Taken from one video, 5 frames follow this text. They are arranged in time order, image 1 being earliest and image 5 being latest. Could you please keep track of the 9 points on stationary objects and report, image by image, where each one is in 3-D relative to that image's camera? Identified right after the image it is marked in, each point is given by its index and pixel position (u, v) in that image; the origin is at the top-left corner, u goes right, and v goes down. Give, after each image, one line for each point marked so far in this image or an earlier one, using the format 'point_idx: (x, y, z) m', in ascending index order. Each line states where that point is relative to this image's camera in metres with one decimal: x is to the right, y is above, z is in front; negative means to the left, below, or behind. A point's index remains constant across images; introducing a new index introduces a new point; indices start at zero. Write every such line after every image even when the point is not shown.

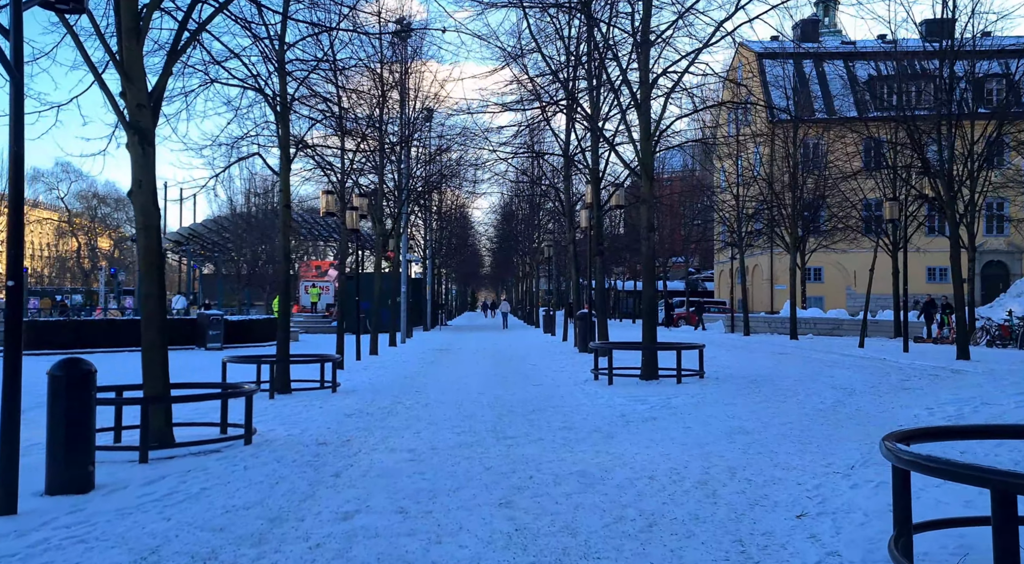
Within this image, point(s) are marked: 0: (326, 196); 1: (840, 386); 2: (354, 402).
0: (-4.2, +1.9, +19.0) m
1: (+4.3, -1.4, +11.1) m
2: (-2.1, -1.6, +11.0) m
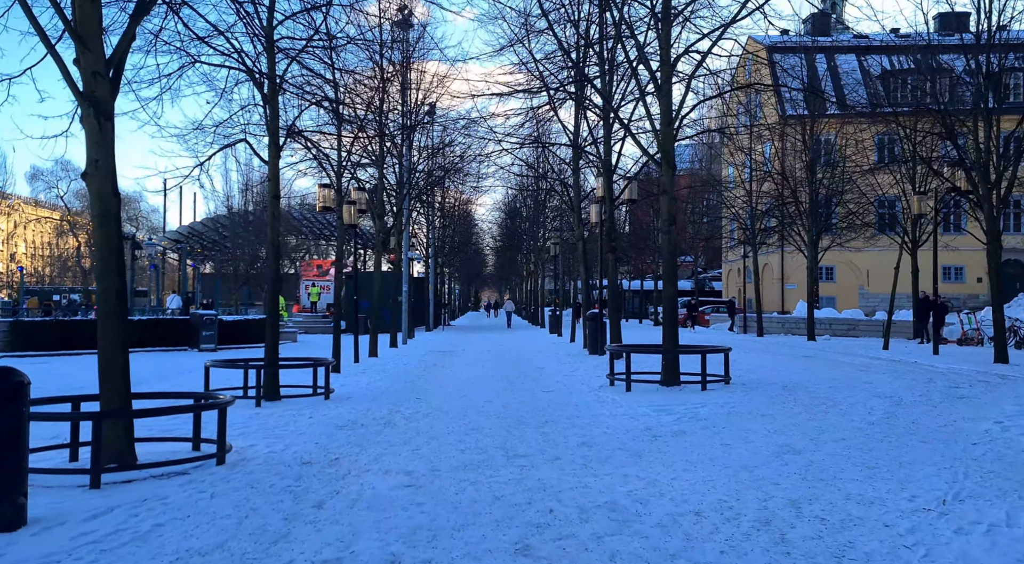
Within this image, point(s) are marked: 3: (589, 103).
0: (-4.1, +2.0, +18.0) m
1: (+4.5, -1.3, +10.0) m
2: (-2.0, -1.5, +10.0) m
3: (+1.6, +3.7, +17.1) m
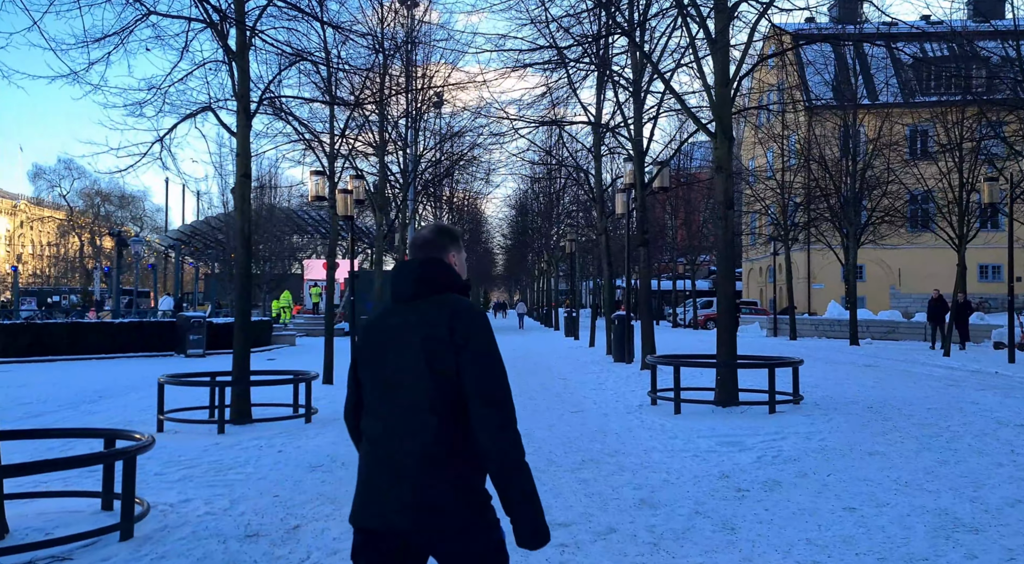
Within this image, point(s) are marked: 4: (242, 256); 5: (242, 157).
0: (-3.8, +2.0, +15.9) m
1: (+4.7, -1.3, +7.9) m
2: (-1.7, -1.5, +8.0) m
3: (+1.9, +3.7, +15.0) m
4: (-3.0, +0.3, +9.4) m
5: (-3.0, +1.4, +9.5) m
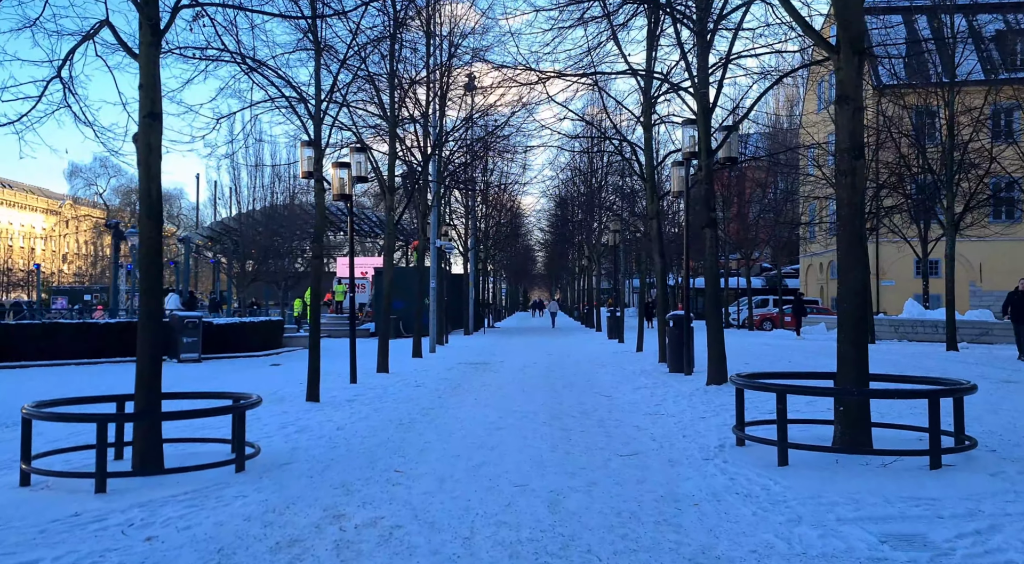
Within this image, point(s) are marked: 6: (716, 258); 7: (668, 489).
0: (-3.3, +2.1, +13.1) m
1: (+4.8, -1.2, +4.7) m
2: (-1.6, -1.4, +5.1) m
3: (+2.3, +3.8, +11.9) m
4: (-2.8, +0.4, +6.6) m
5: (-2.9, +1.5, +6.6) m
6: (+2.9, +0.3, +12.2) m
7: (+1.0, -1.4, +5.6) m
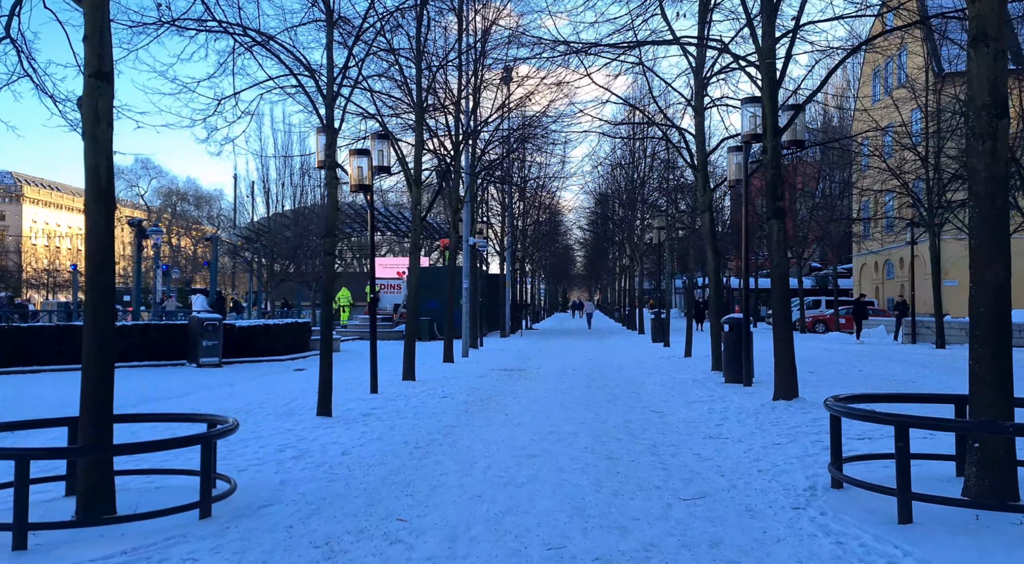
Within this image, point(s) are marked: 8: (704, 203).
0: (-2.7, +2.1, +11.9) m
1: (+4.9, -1.2, +3.1) m
2: (-1.5, -1.4, +3.8) m
3: (+2.8, +3.8, +10.4) m
4: (-2.6, +0.4, +5.3) m
5: (-2.7, +1.5, +5.4) m
6: (+3.4, +0.4, +10.7) m
7: (+1.2, -1.3, +4.2) m
8: (+3.8, +1.6, +16.9) m
